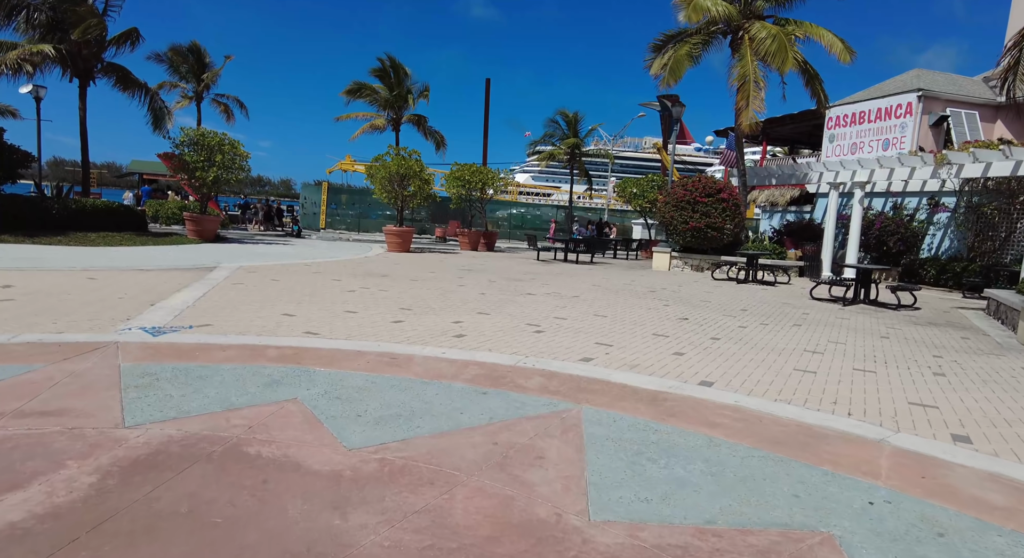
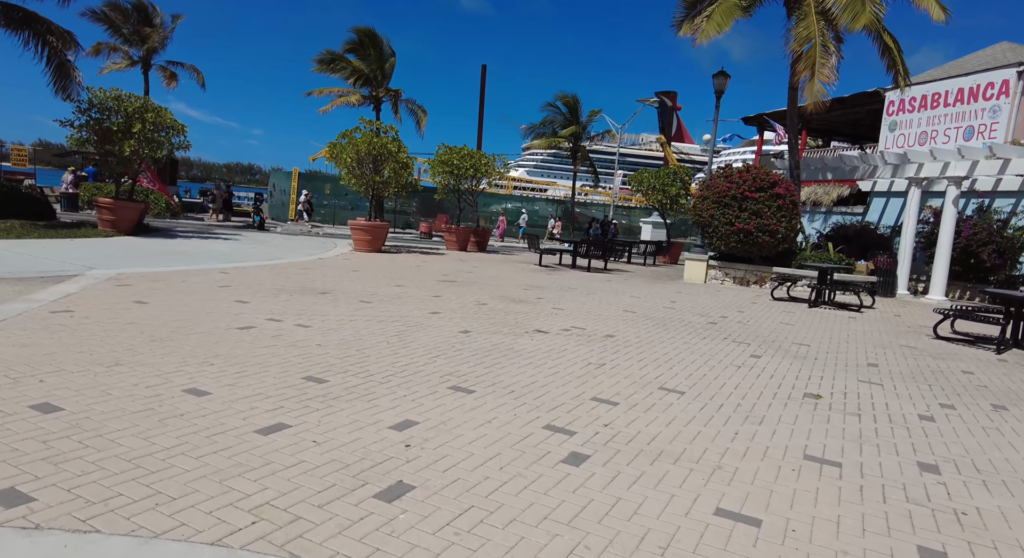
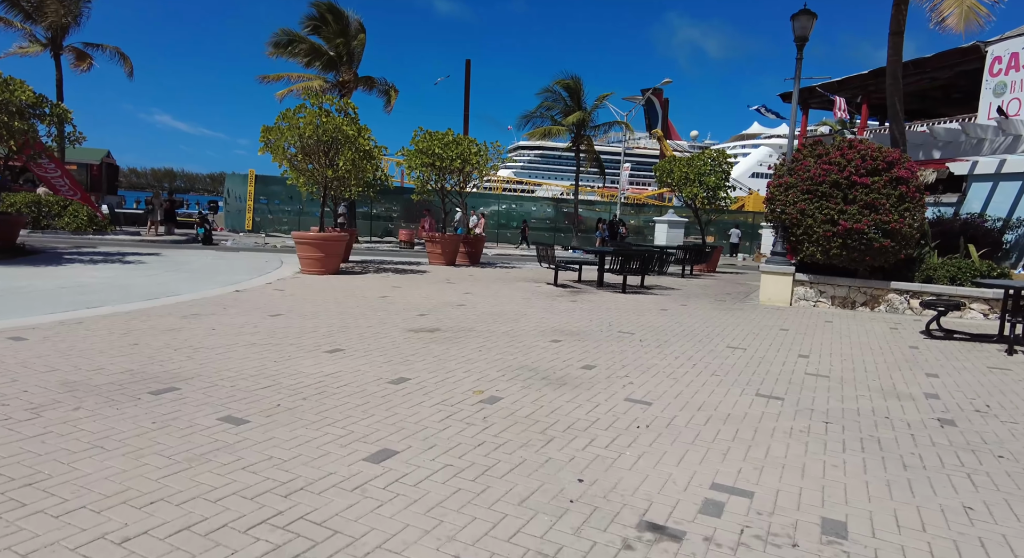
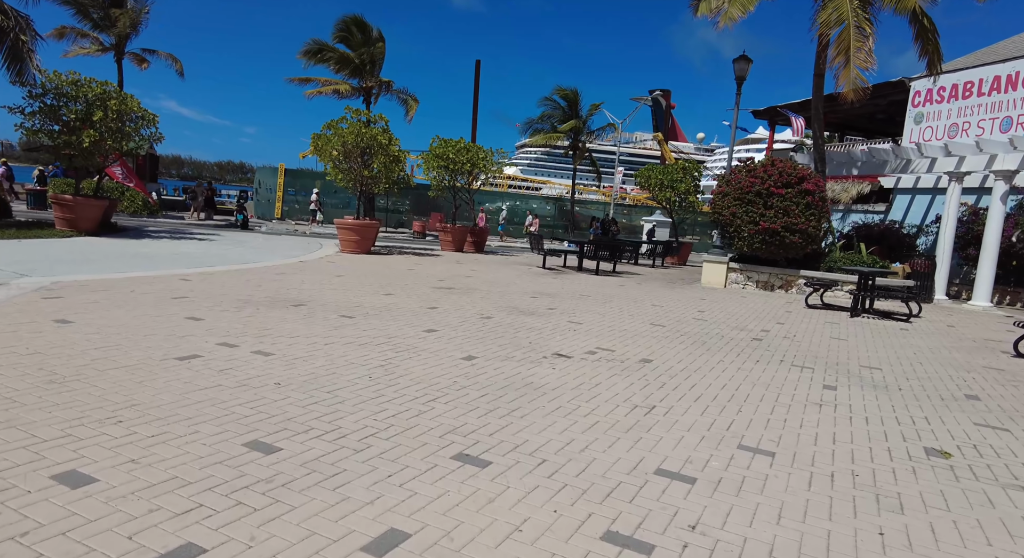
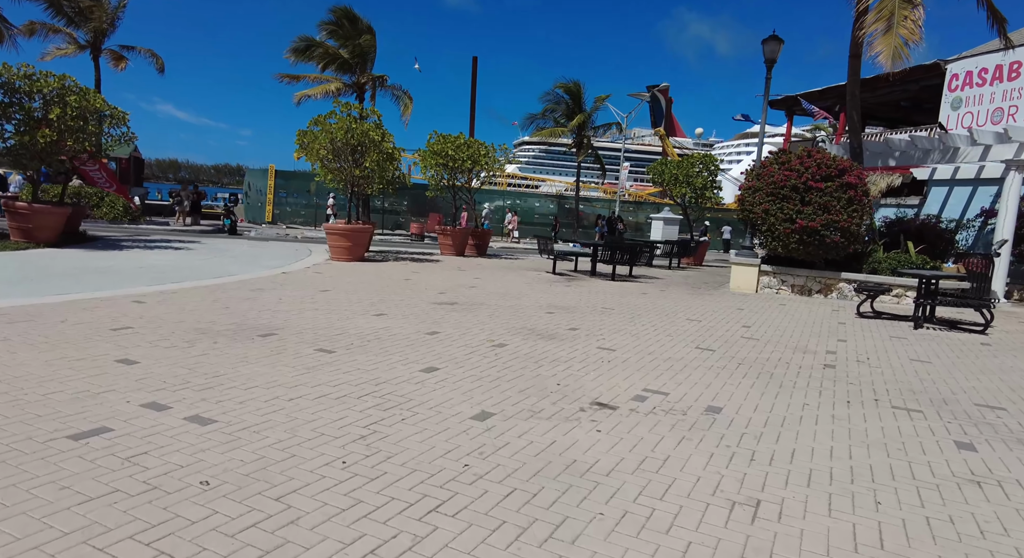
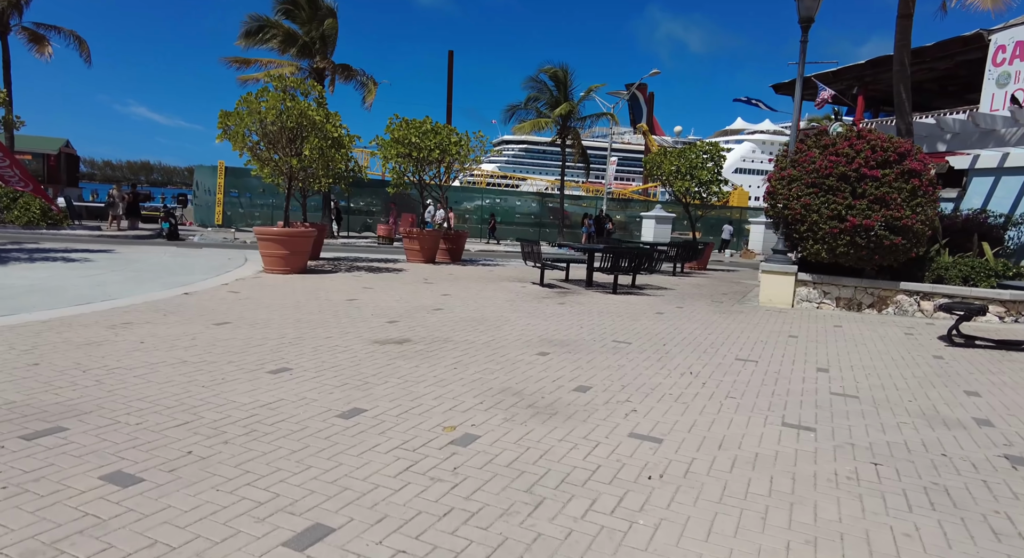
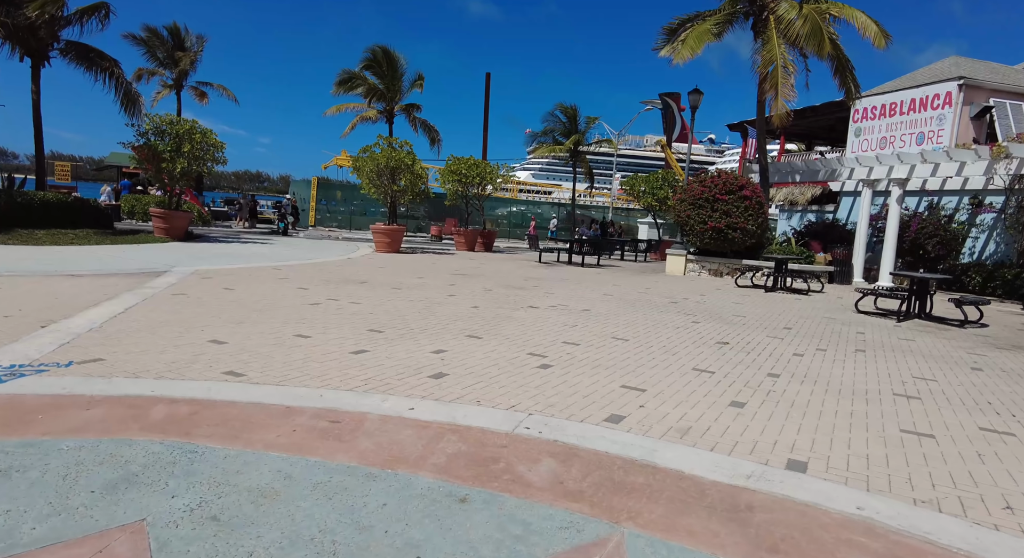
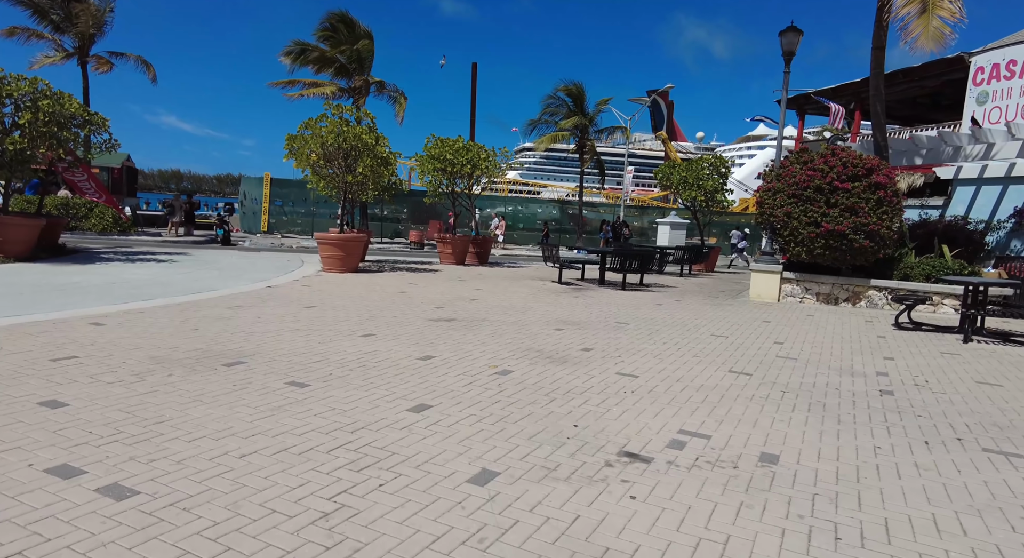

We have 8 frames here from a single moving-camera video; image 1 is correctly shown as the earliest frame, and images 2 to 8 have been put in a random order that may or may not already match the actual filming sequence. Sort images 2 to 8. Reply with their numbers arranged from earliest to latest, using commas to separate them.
7, 2, 4, 5, 8, 3, 6
